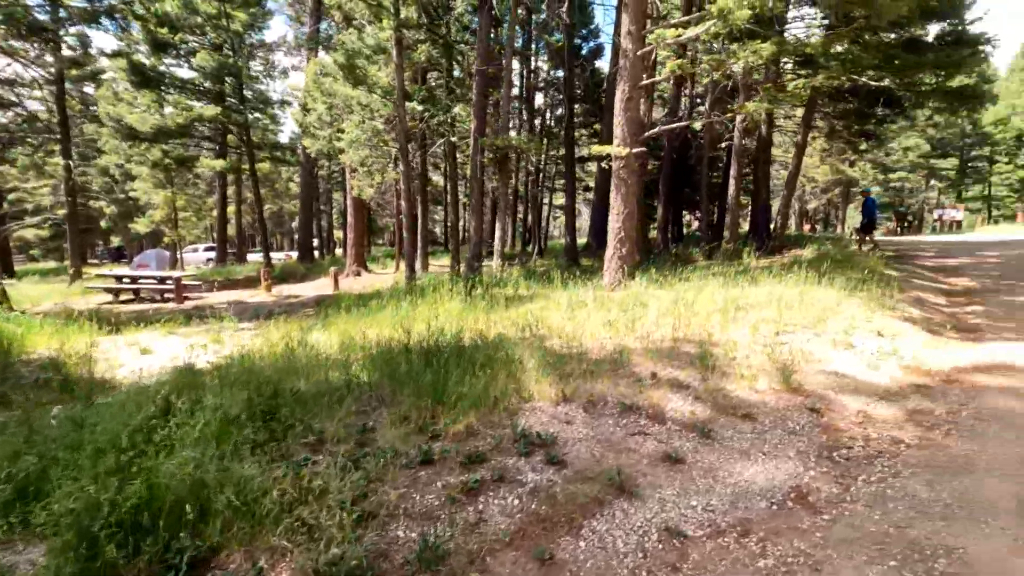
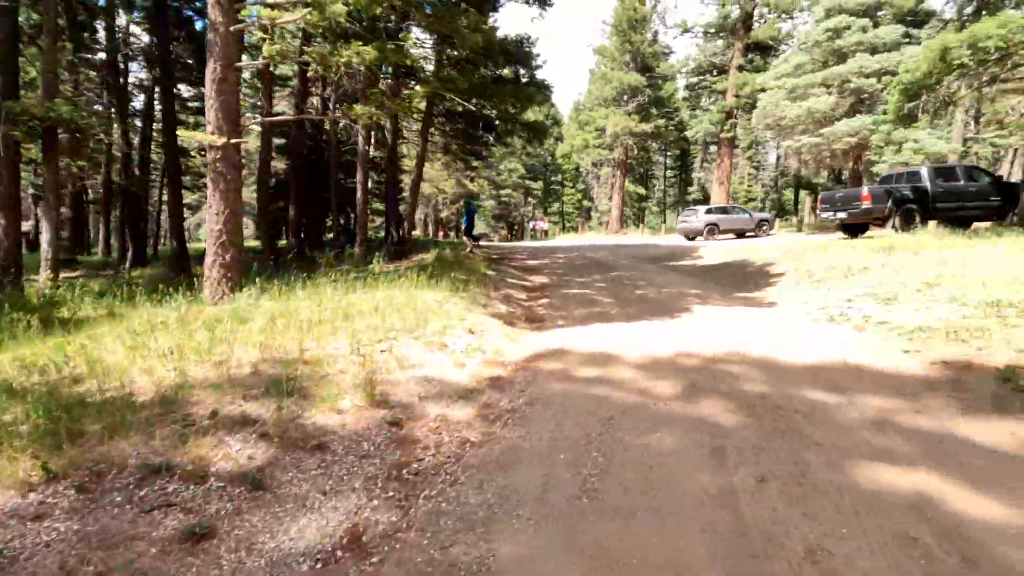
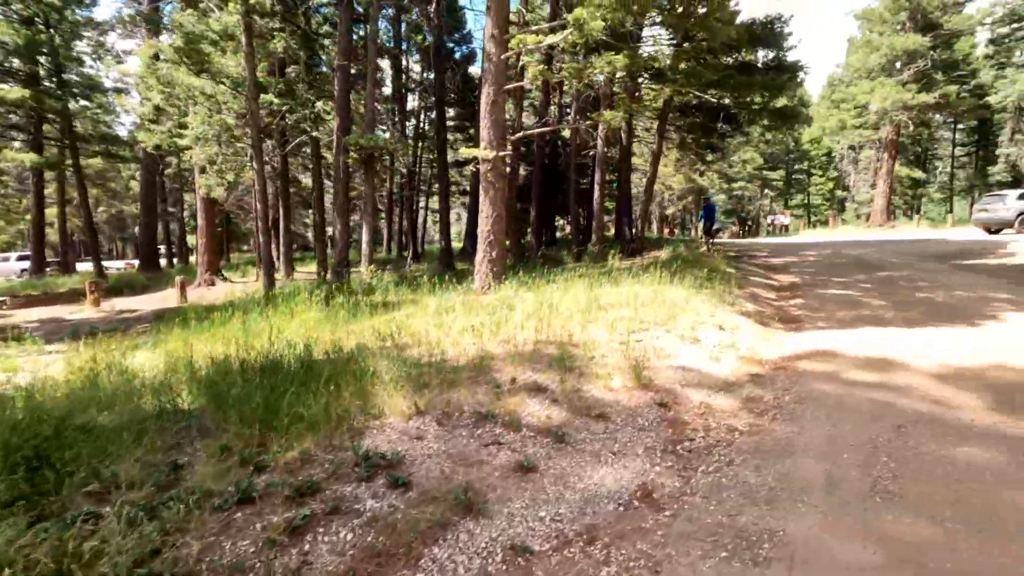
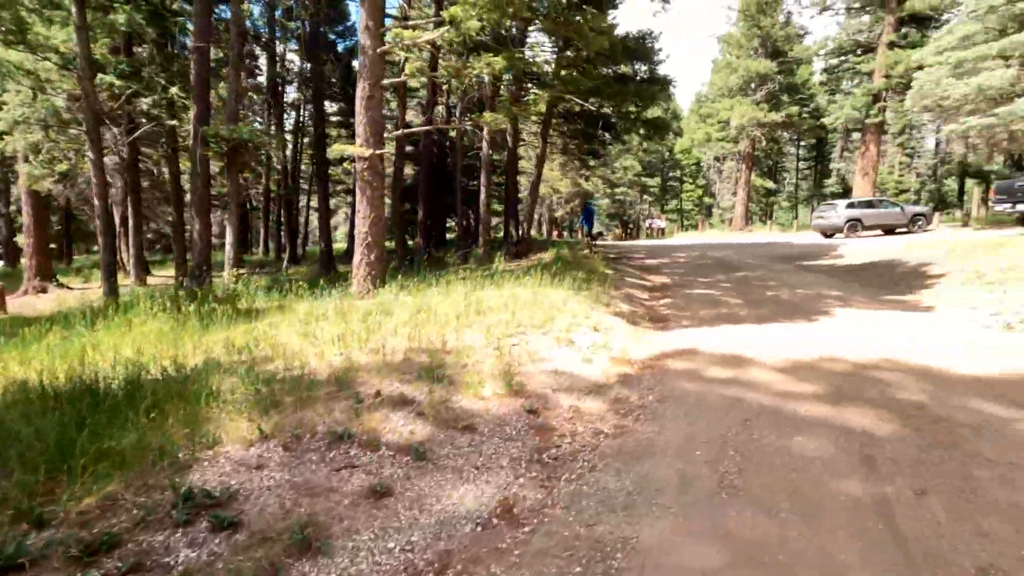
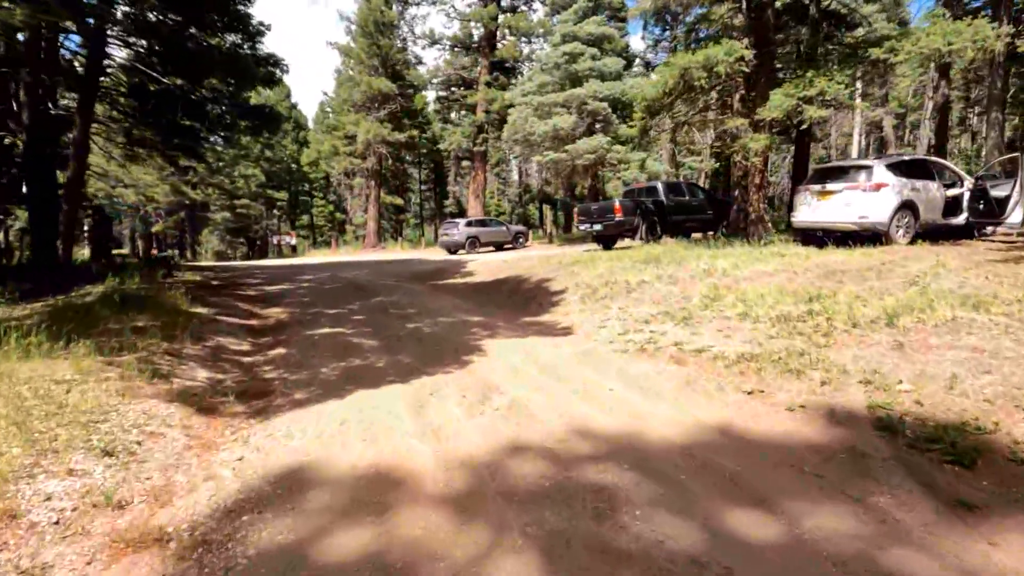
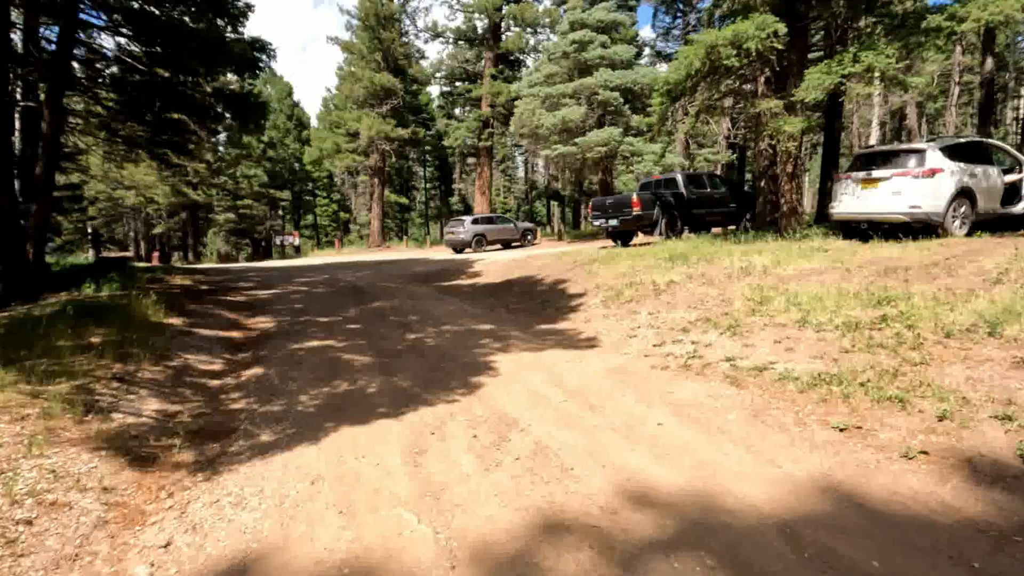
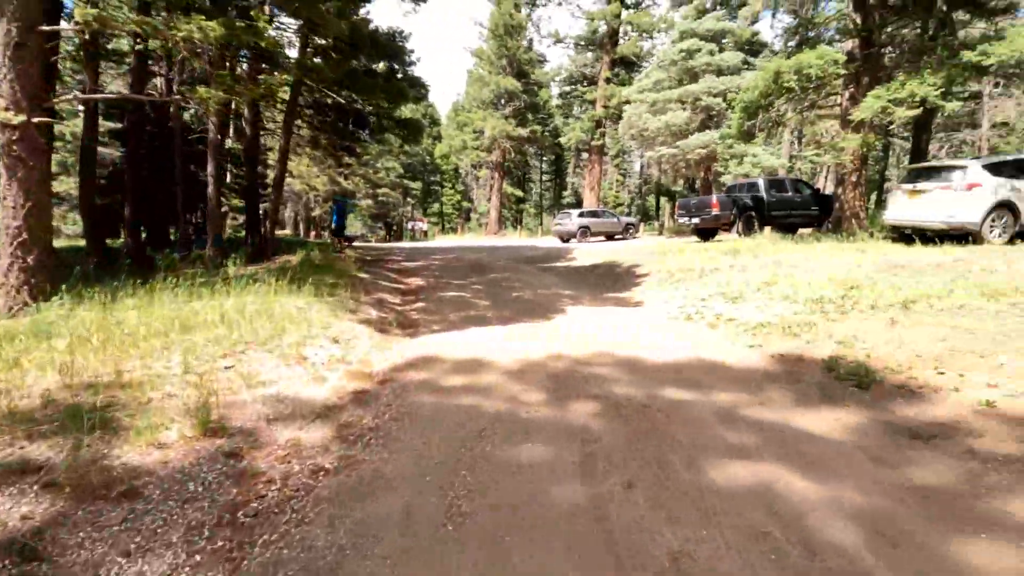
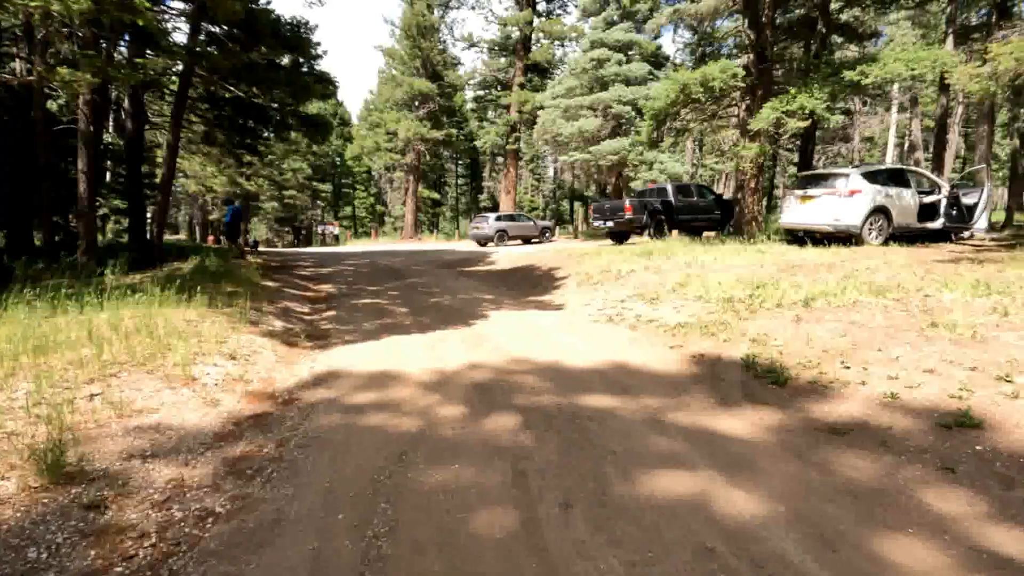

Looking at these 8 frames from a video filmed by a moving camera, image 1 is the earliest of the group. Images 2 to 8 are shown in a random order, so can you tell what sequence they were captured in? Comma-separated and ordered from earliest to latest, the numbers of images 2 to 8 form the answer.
3, 4, 2, 7, 8, 5, 6
